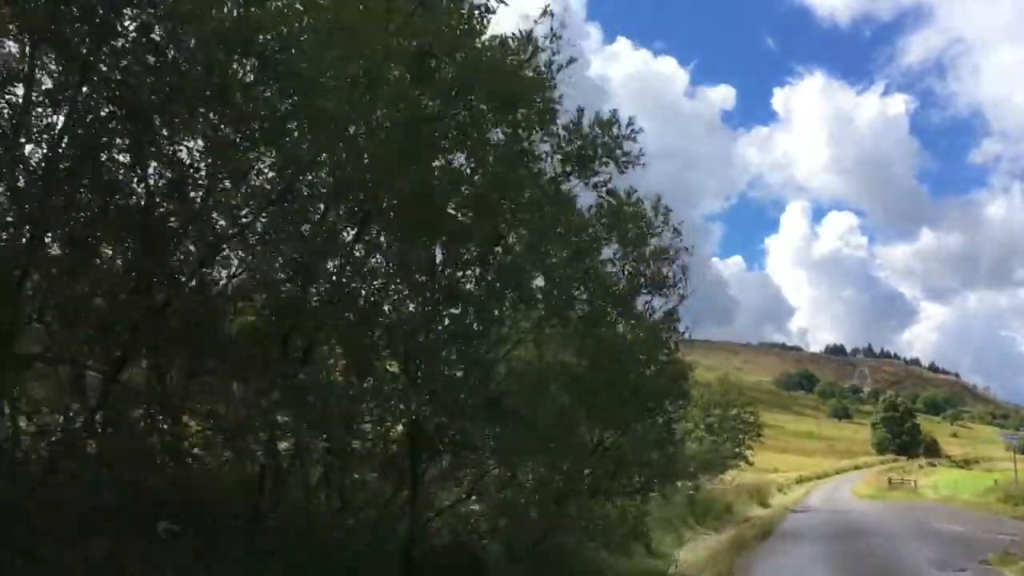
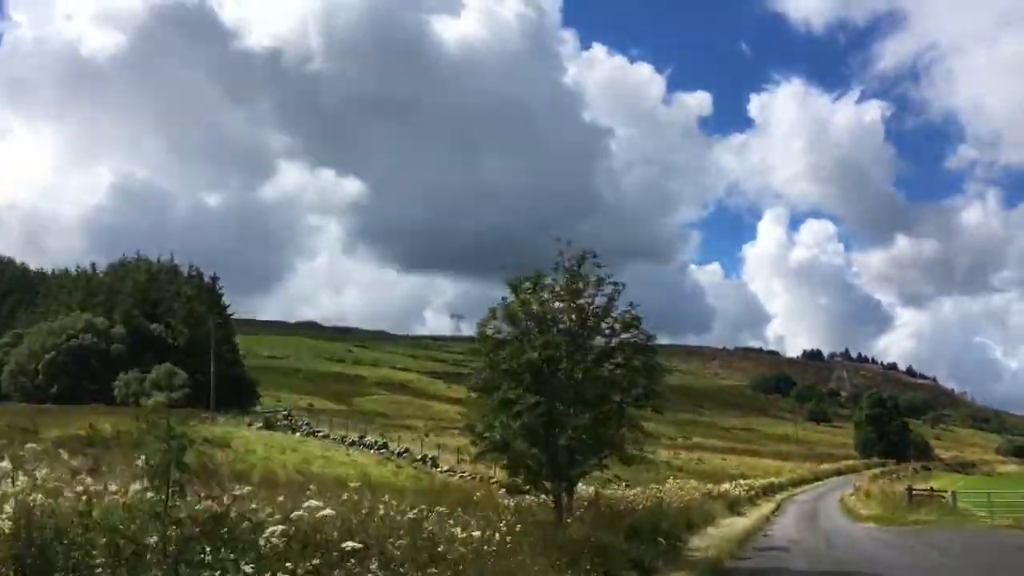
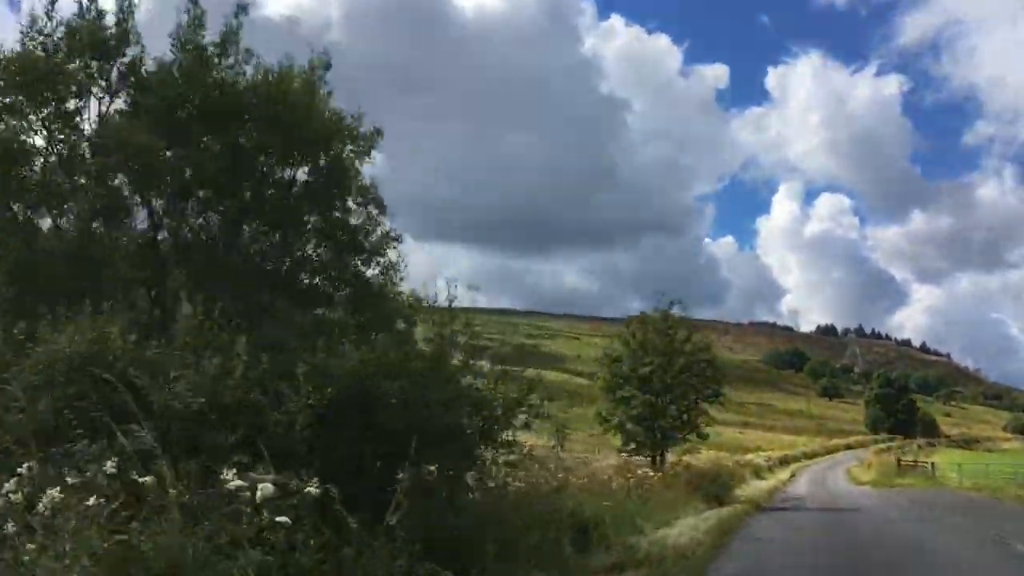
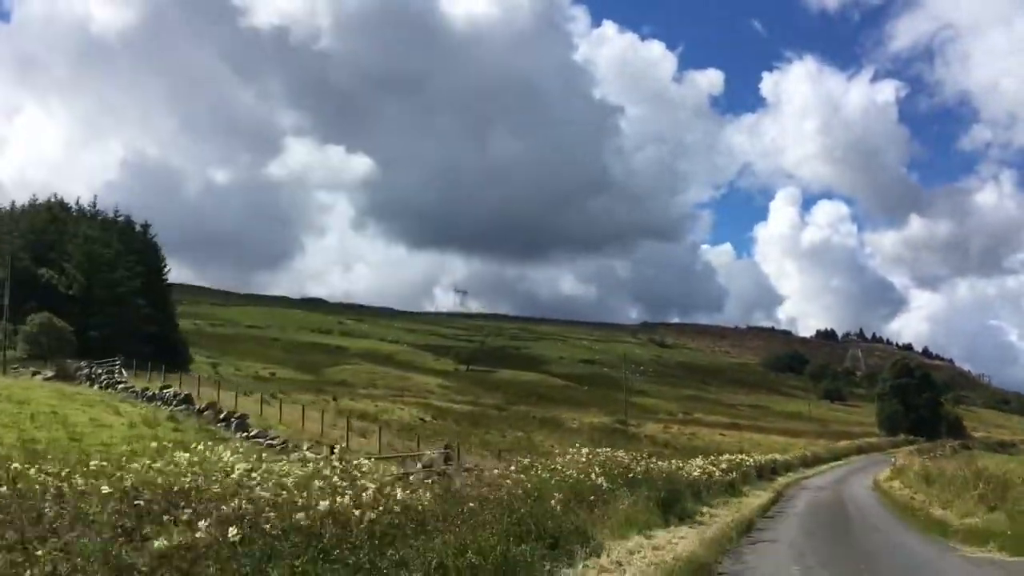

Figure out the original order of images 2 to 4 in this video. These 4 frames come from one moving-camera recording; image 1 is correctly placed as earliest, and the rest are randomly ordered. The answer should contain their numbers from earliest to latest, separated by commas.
3, 2, 4
